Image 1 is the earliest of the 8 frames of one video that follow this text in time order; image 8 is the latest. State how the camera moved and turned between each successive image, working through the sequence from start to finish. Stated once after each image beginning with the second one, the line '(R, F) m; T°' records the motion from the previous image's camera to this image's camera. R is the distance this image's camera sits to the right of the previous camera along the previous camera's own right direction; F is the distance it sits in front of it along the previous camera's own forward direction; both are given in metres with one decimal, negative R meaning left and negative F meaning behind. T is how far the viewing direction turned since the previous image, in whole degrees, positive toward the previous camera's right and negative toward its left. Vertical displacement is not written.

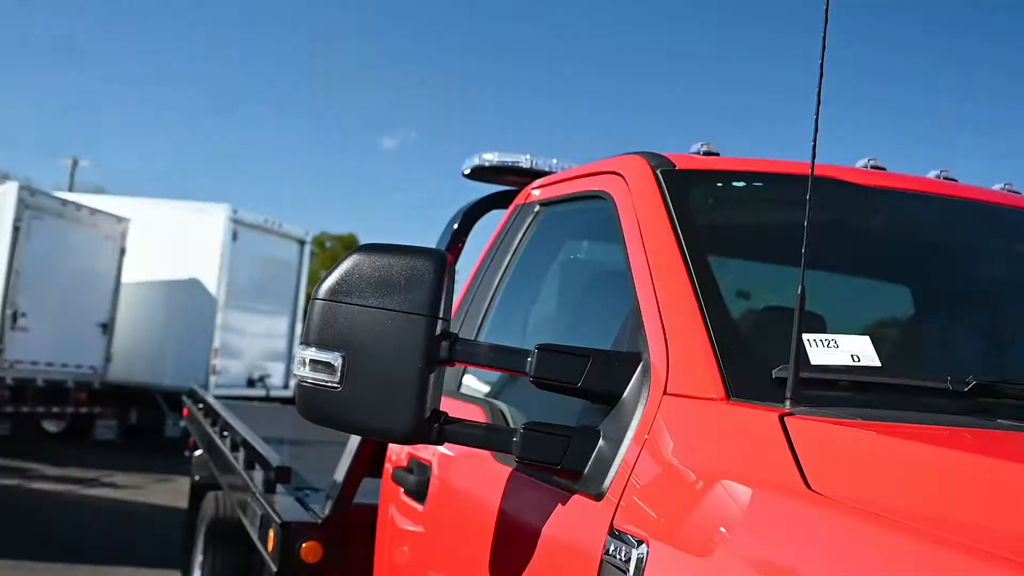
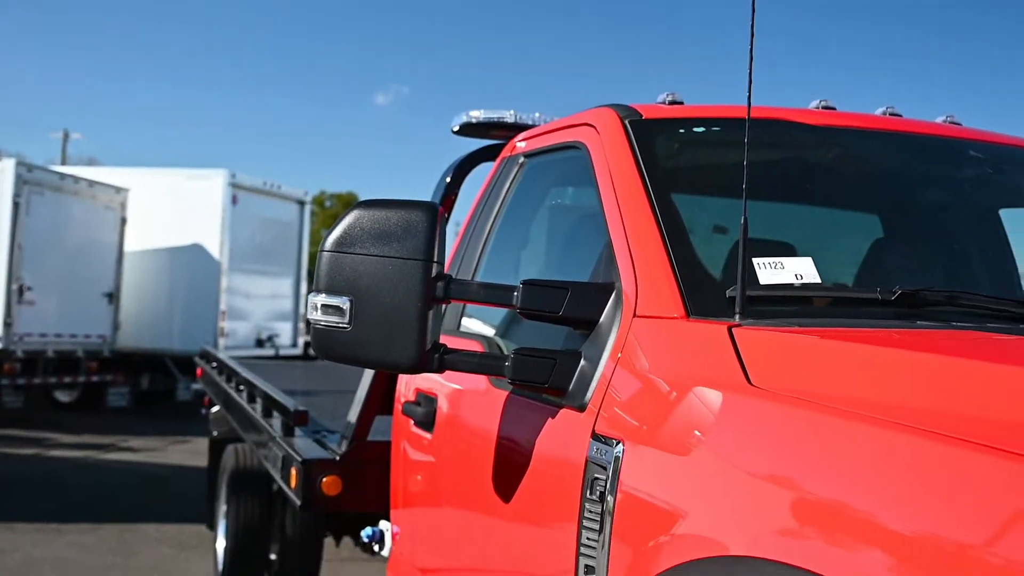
(0.0, -0.3) m; 0°
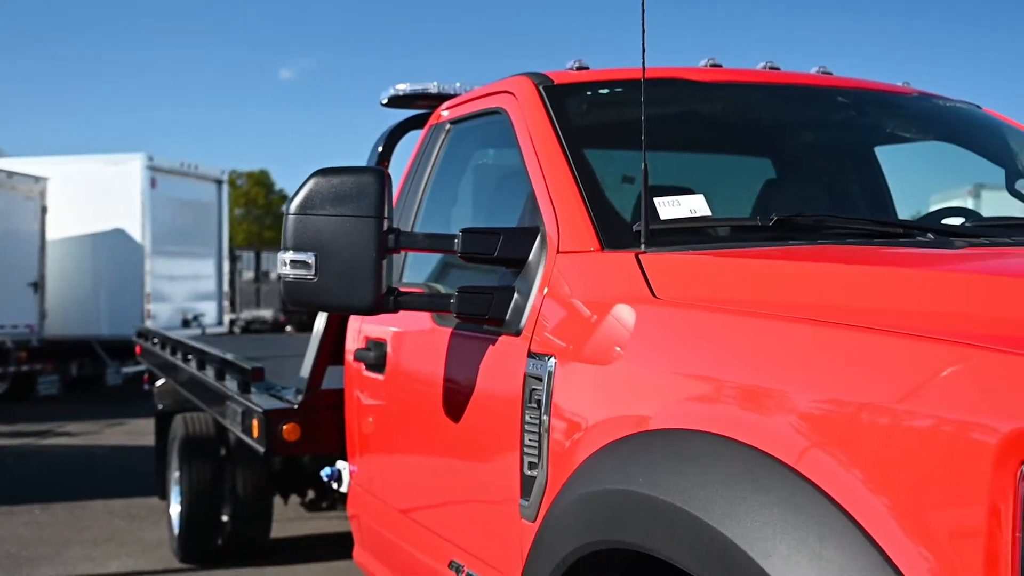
(0.0, -0.4) m; +4°
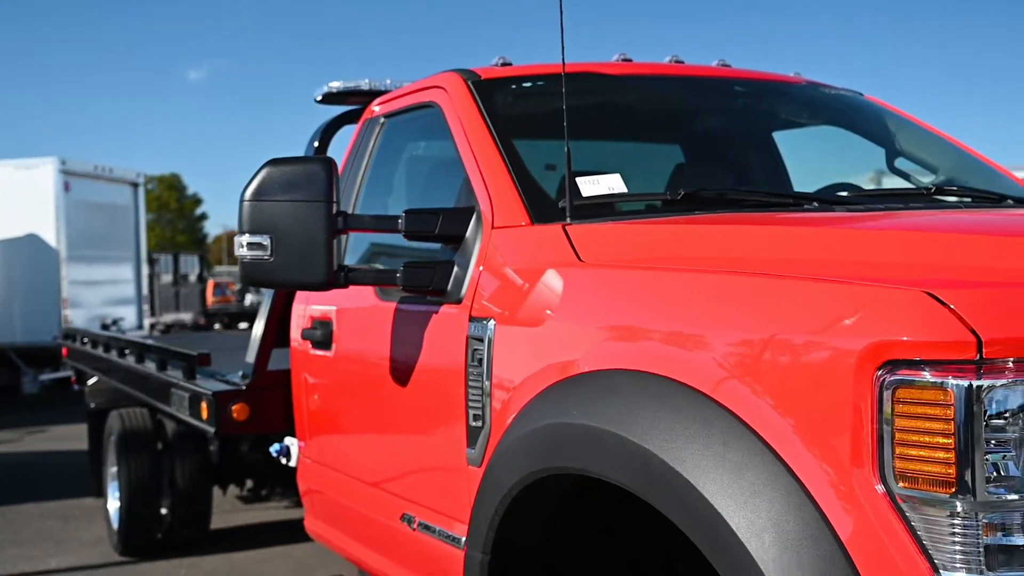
(-0.1, -0.3) m; +4°
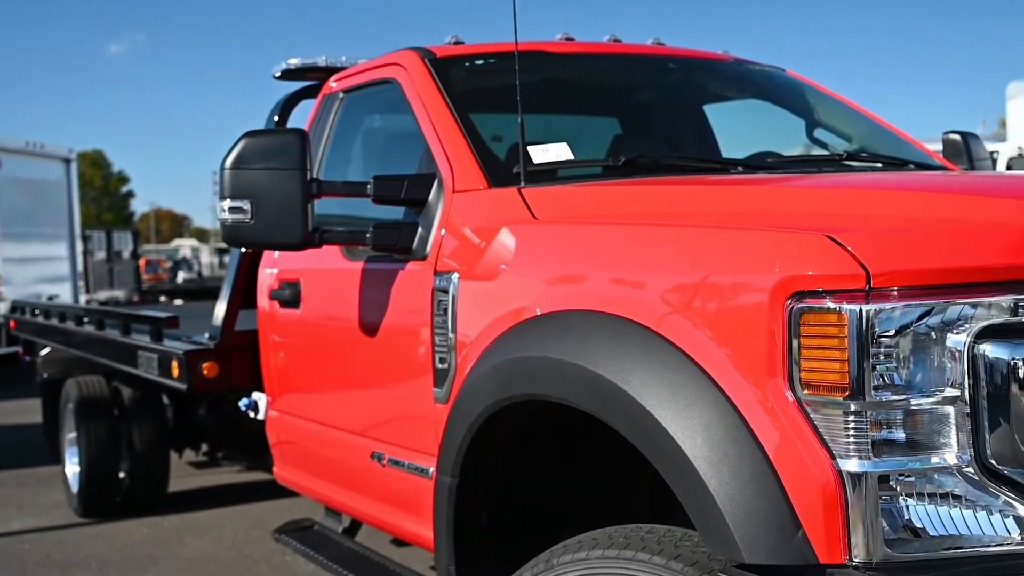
(-0.1, -0.3) m; +3°
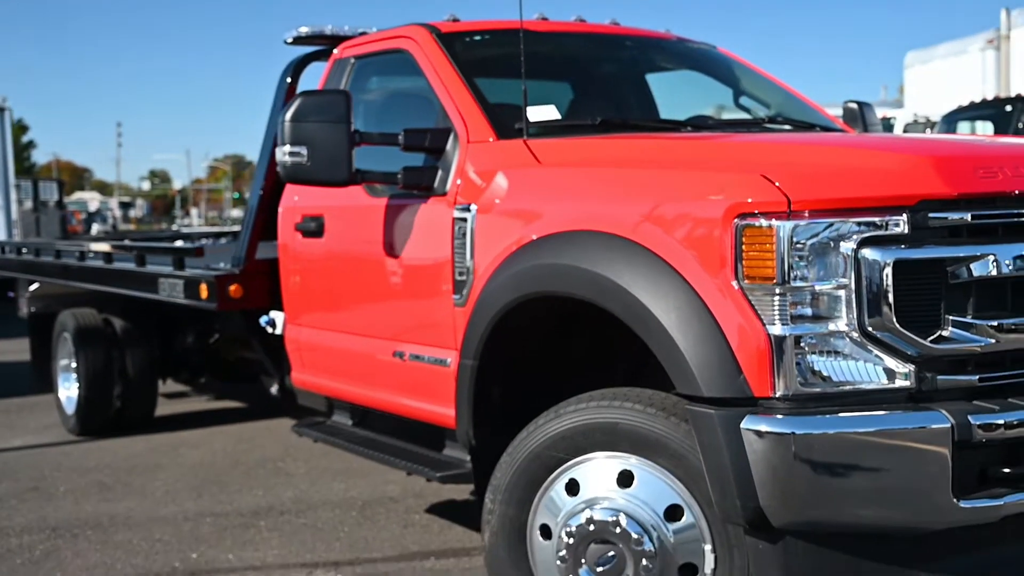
(-0.3, -0.9) m; +4°
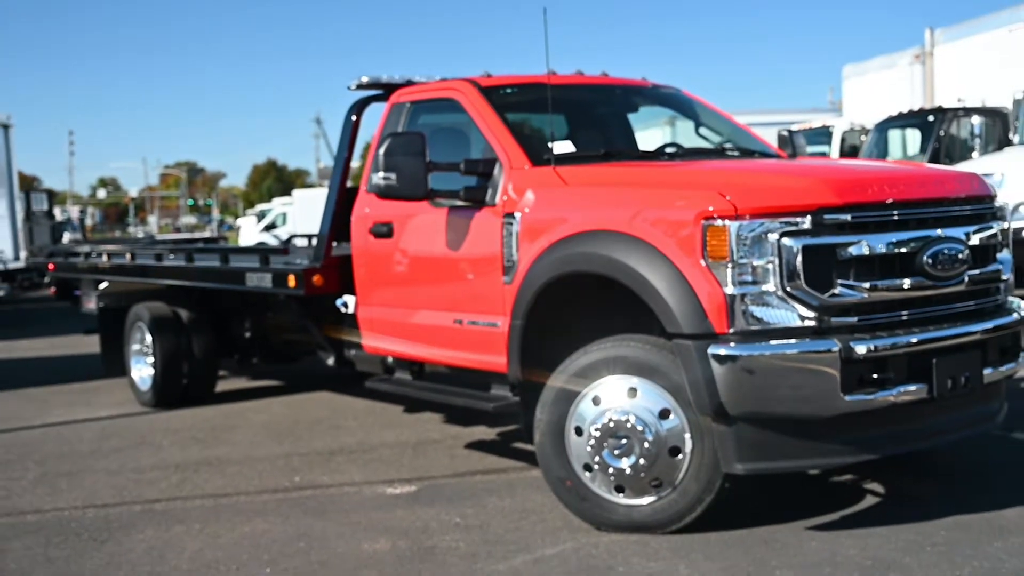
(-0.4, -1.6) m; +2°
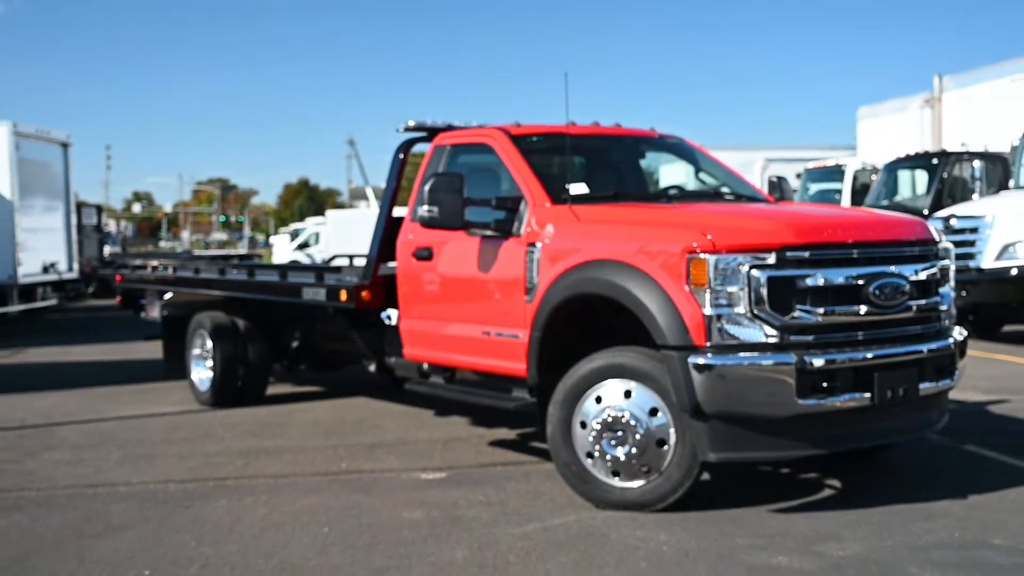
(0.0, -1.1) m; -1°
